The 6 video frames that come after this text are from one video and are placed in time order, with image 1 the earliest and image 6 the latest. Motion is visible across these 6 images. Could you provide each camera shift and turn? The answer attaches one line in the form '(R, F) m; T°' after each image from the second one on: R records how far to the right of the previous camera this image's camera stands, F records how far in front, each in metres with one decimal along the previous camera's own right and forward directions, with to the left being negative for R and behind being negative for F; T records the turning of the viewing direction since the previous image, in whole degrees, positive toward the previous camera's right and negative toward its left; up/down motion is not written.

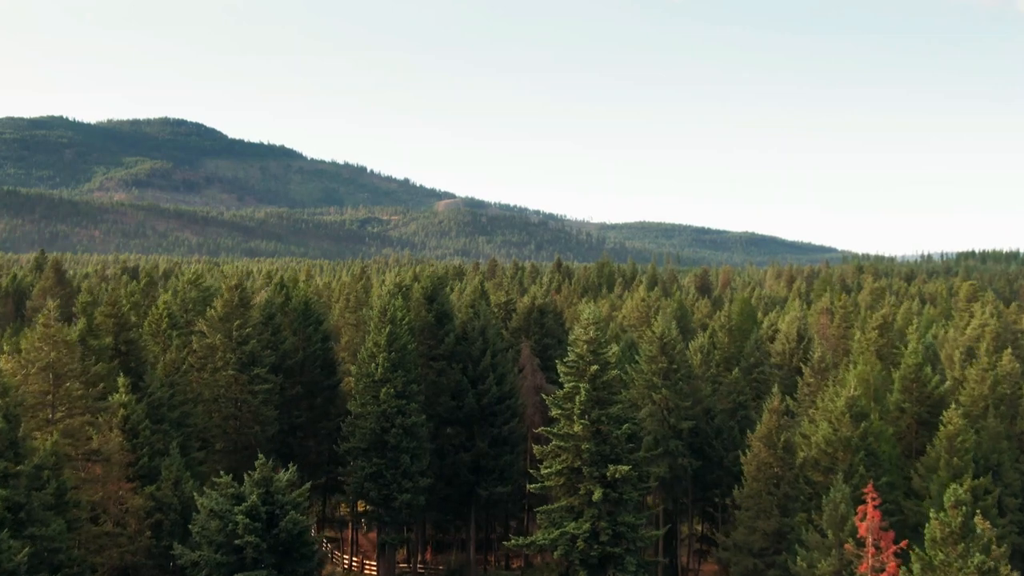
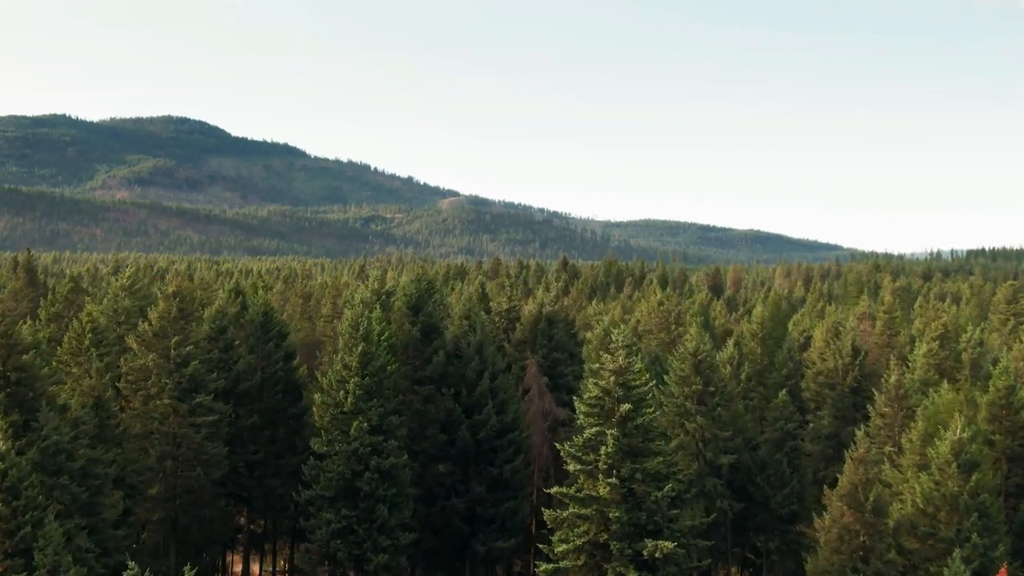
(0.0, +9.8) m; 0°
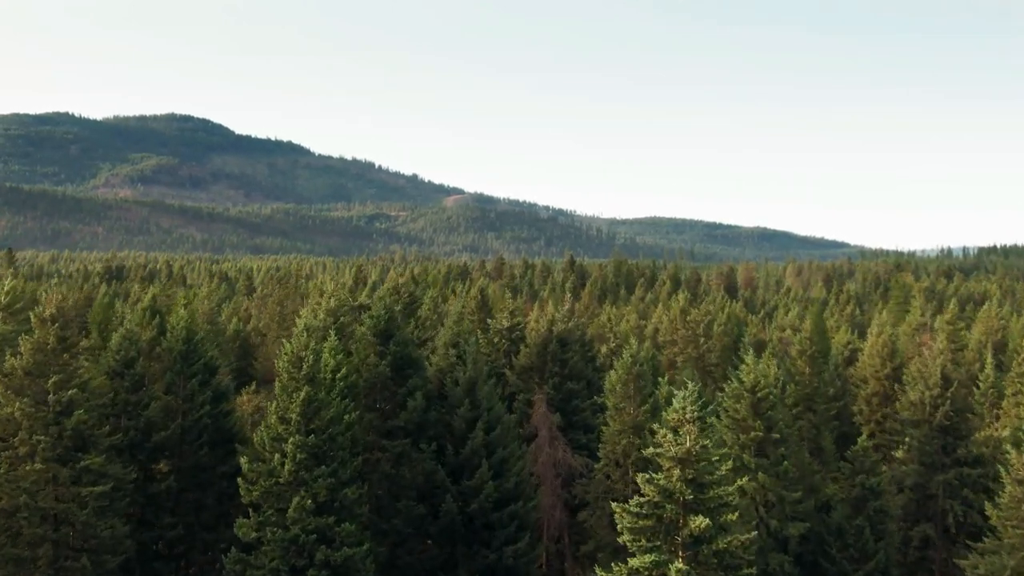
(+0.1, +11.2) m; 0°
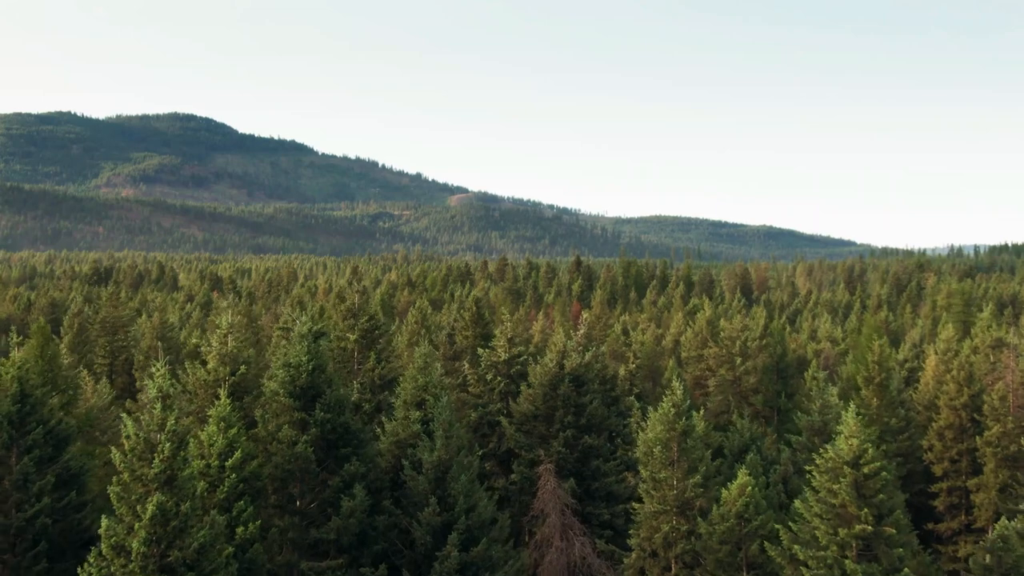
(+0.2, +11.5) m; 0°
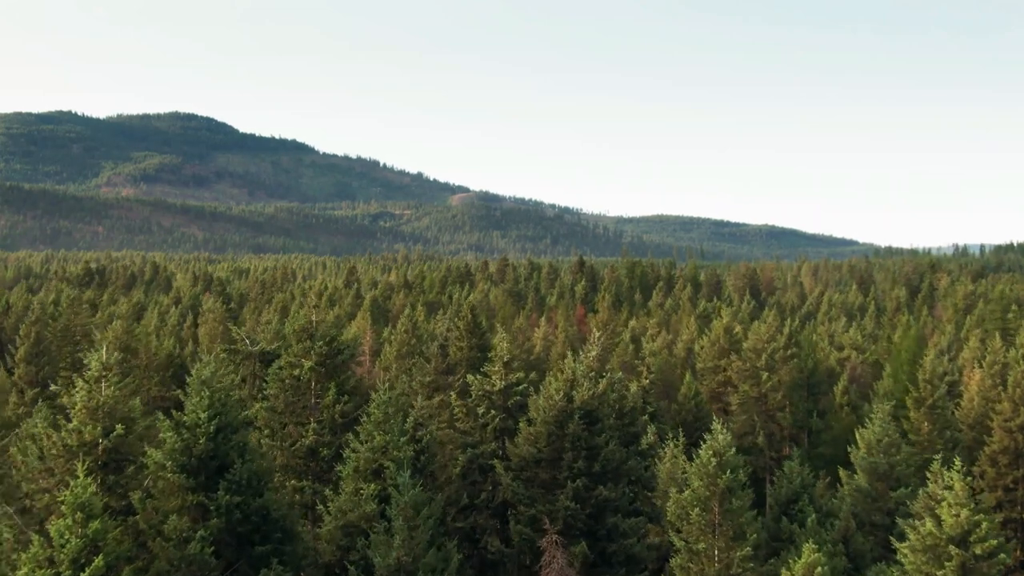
(+0.1, +6.4) m; 0°
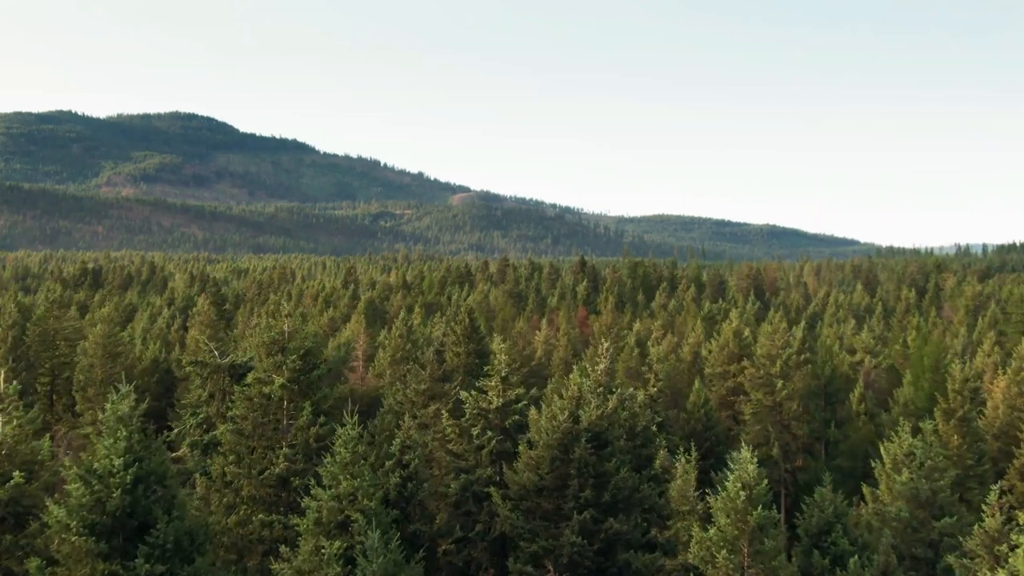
(0.0, +3.0) m; 0°
